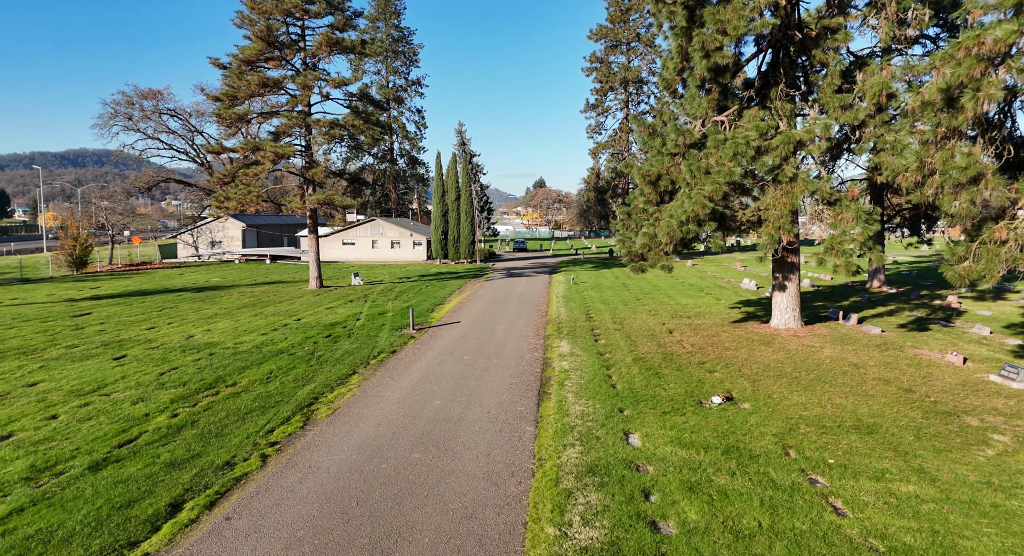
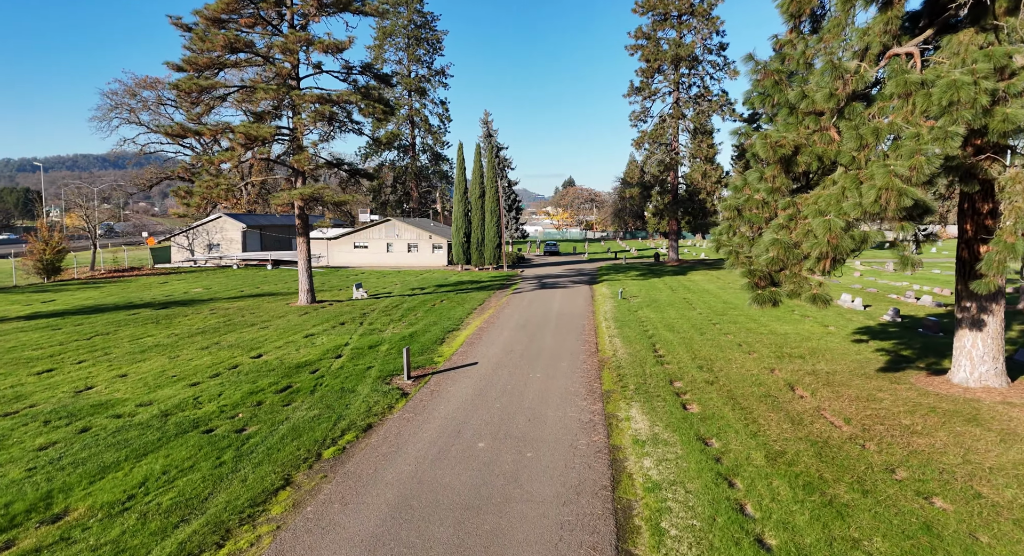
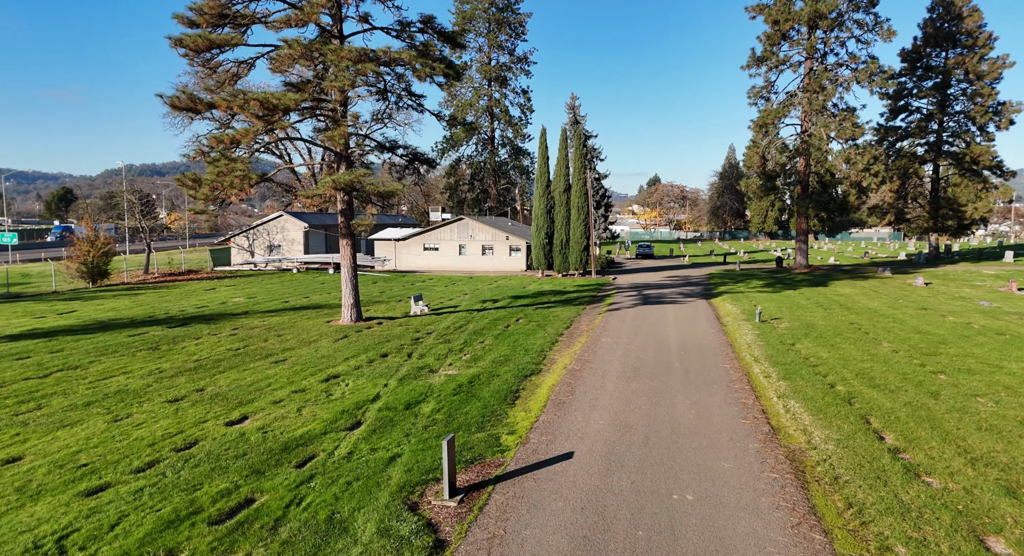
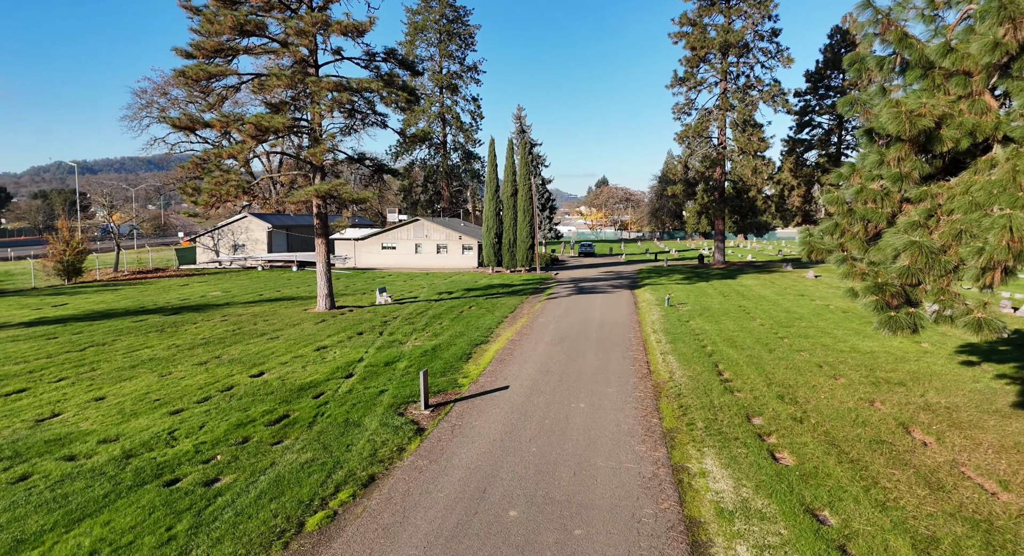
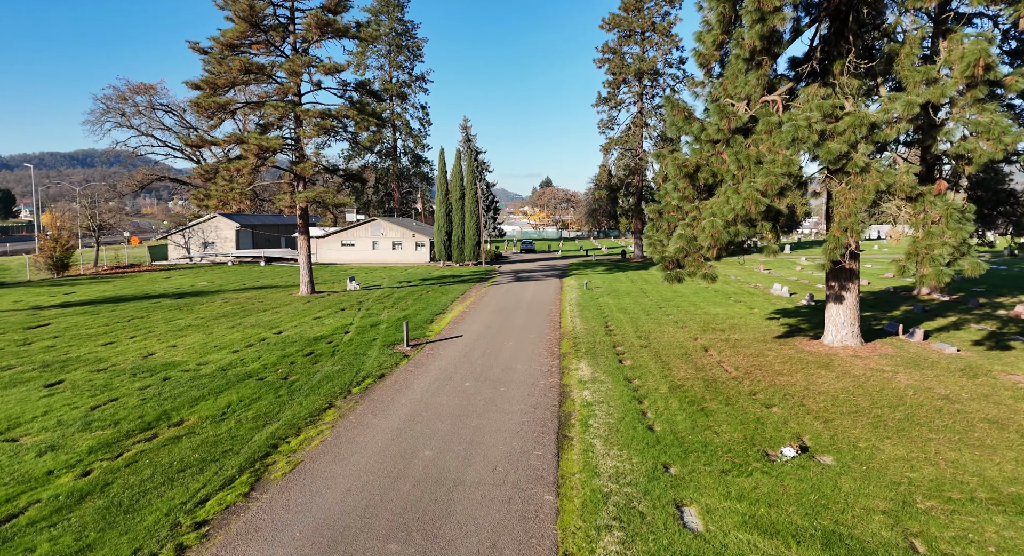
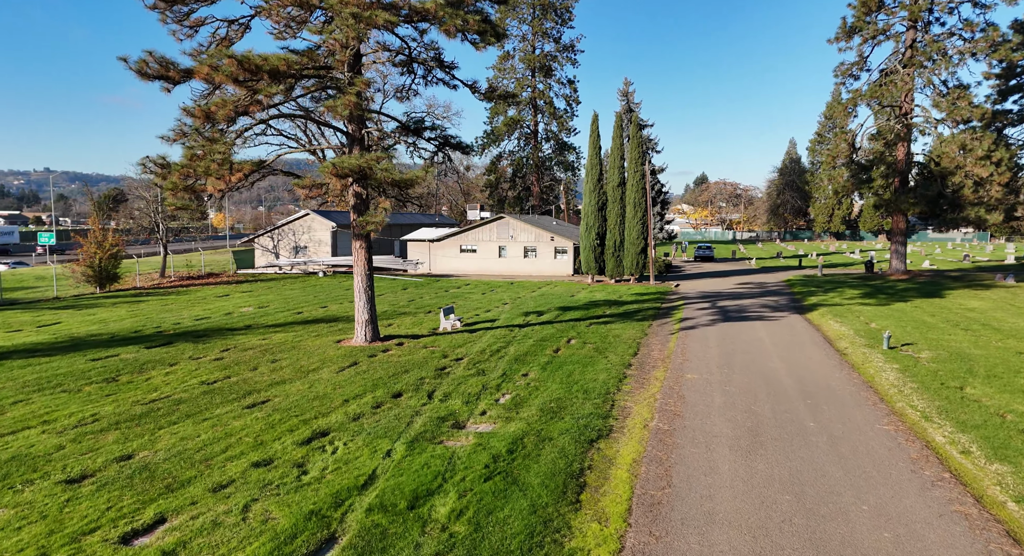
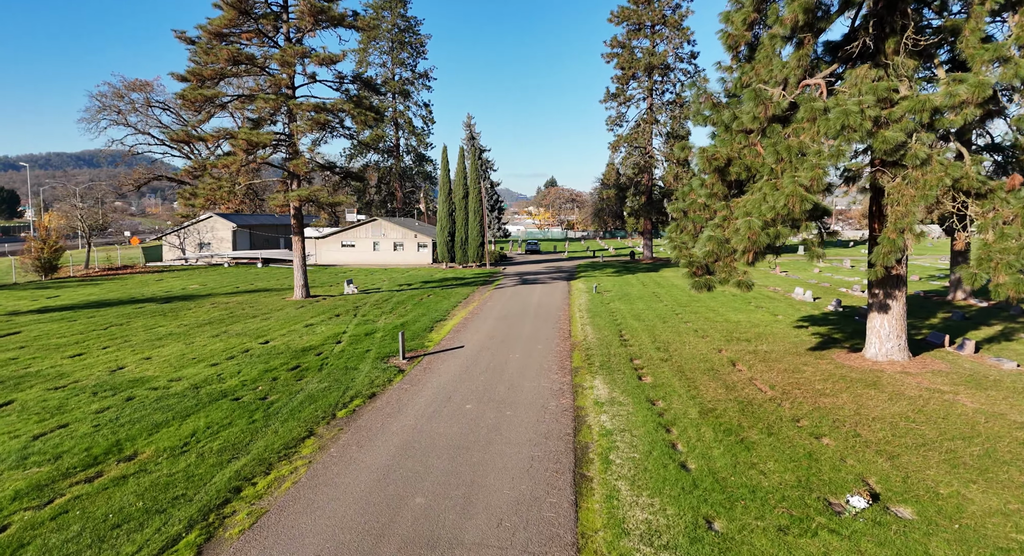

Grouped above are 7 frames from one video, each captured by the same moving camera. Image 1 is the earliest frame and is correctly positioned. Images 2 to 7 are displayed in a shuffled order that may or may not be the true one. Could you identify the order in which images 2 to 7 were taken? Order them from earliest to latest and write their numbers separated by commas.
5, 7, 2, 4, 3, 6
